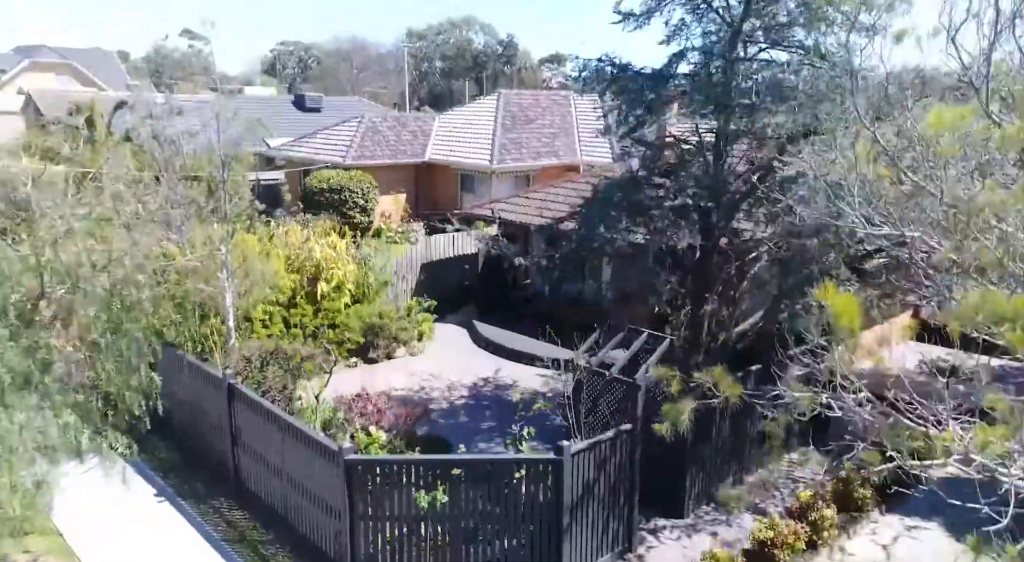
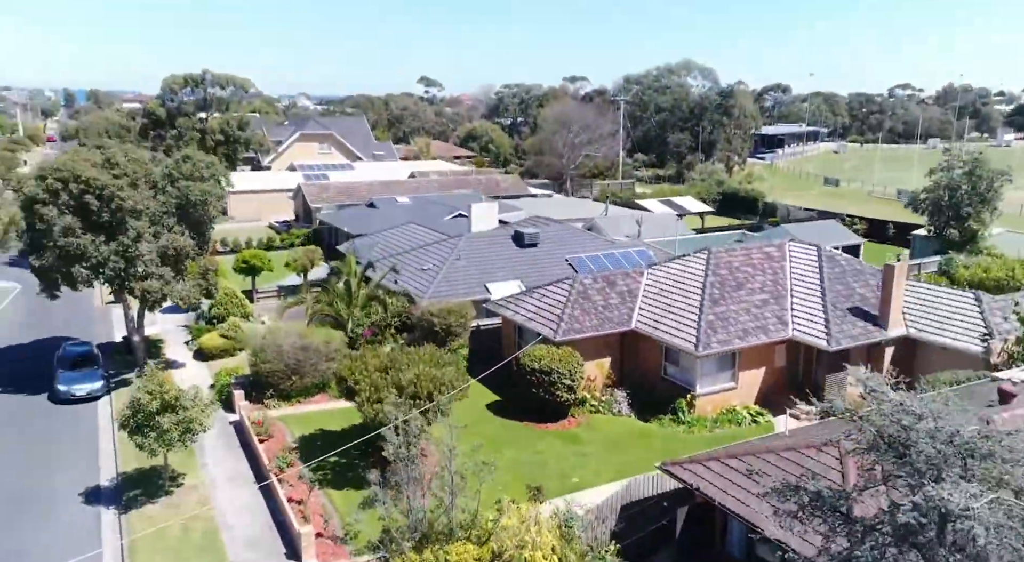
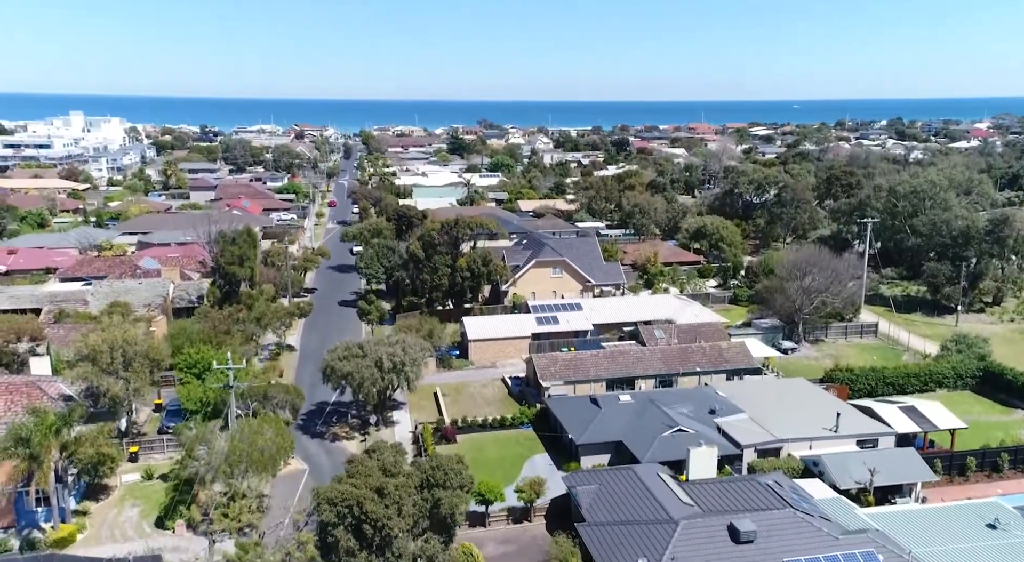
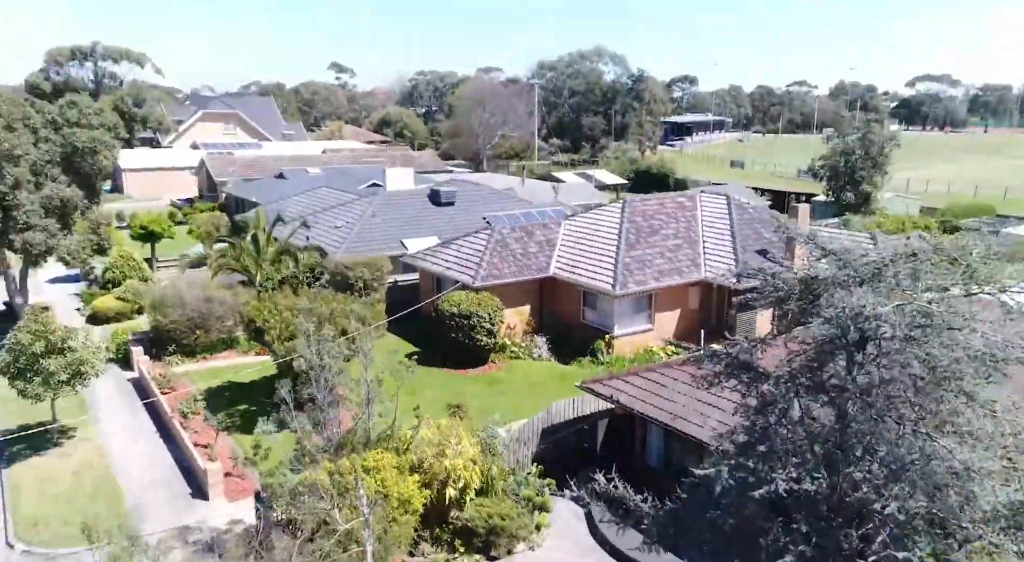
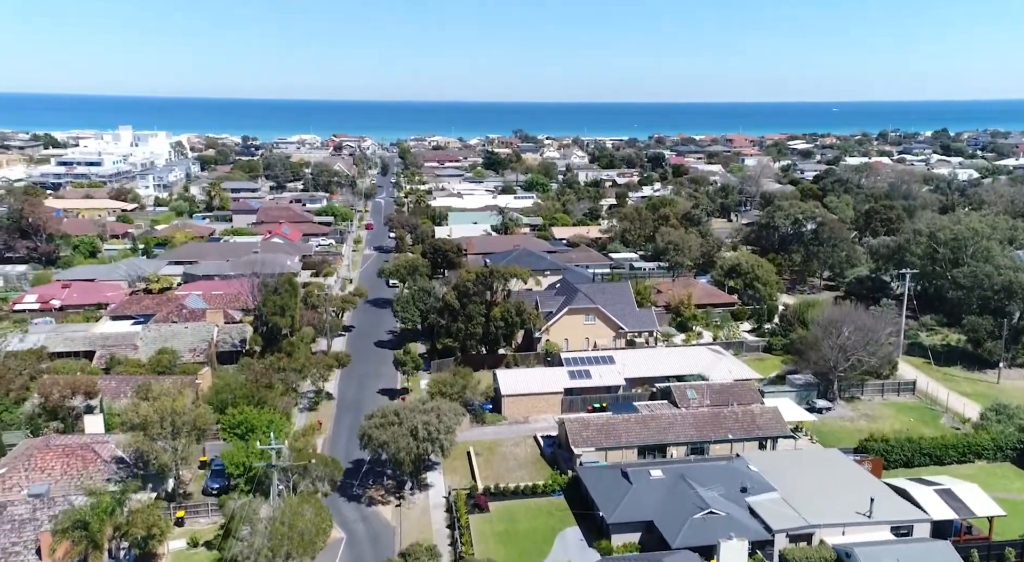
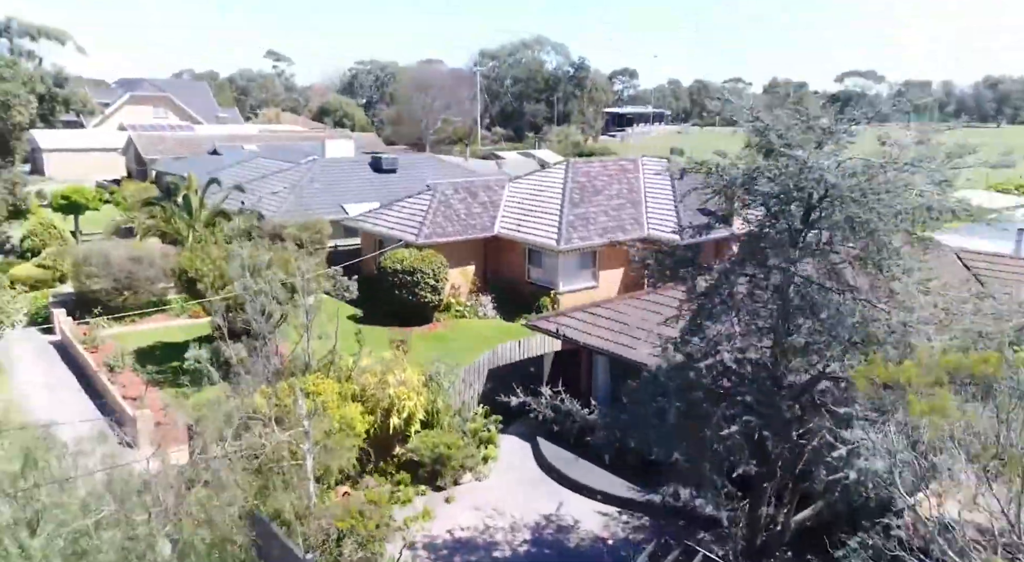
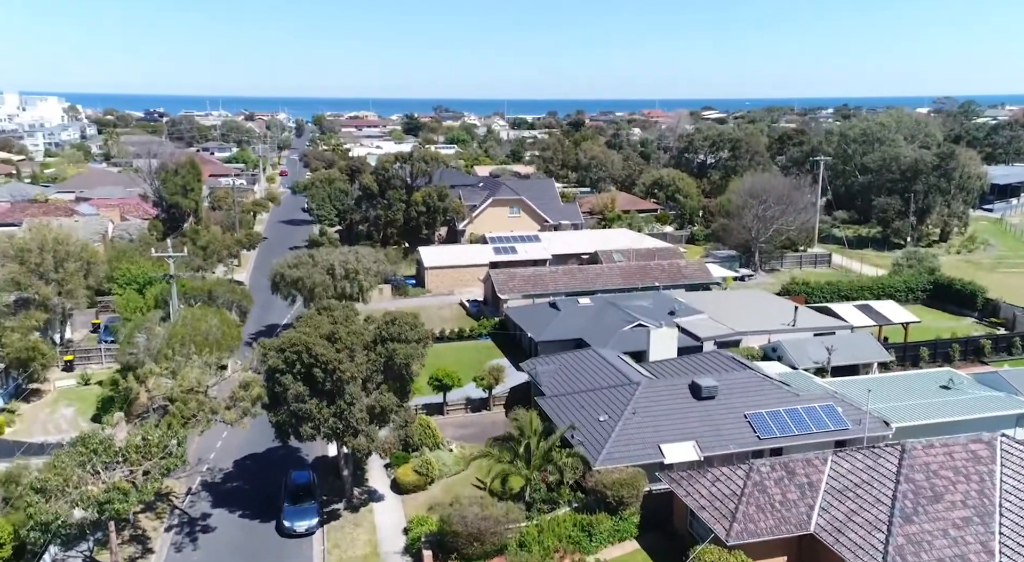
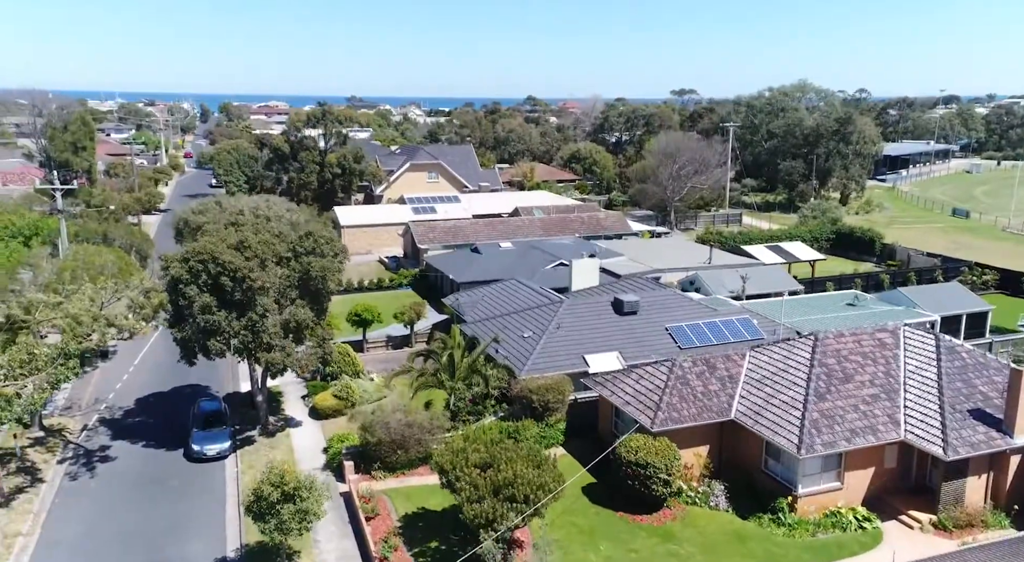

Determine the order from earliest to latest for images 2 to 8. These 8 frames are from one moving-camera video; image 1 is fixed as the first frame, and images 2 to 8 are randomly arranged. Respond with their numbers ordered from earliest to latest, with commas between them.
6, 4, 2, 8, 7, 3, 5
